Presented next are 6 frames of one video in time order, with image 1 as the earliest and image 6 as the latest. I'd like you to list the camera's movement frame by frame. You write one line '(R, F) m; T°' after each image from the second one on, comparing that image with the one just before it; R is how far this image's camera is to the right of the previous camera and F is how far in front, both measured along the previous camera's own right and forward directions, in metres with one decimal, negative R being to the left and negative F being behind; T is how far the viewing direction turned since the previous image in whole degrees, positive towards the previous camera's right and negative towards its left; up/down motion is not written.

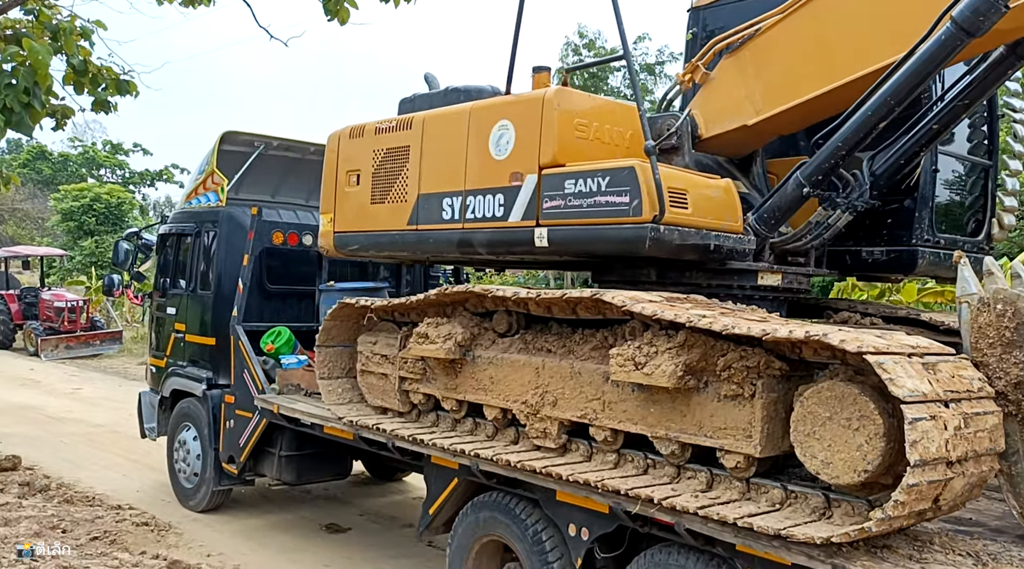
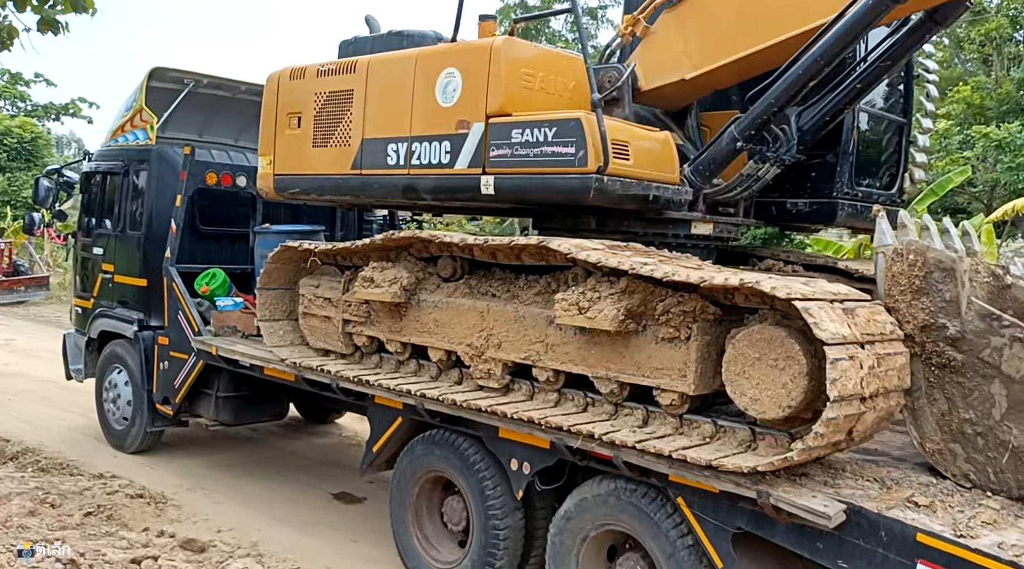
(-0.1, -0.1) m; +5°
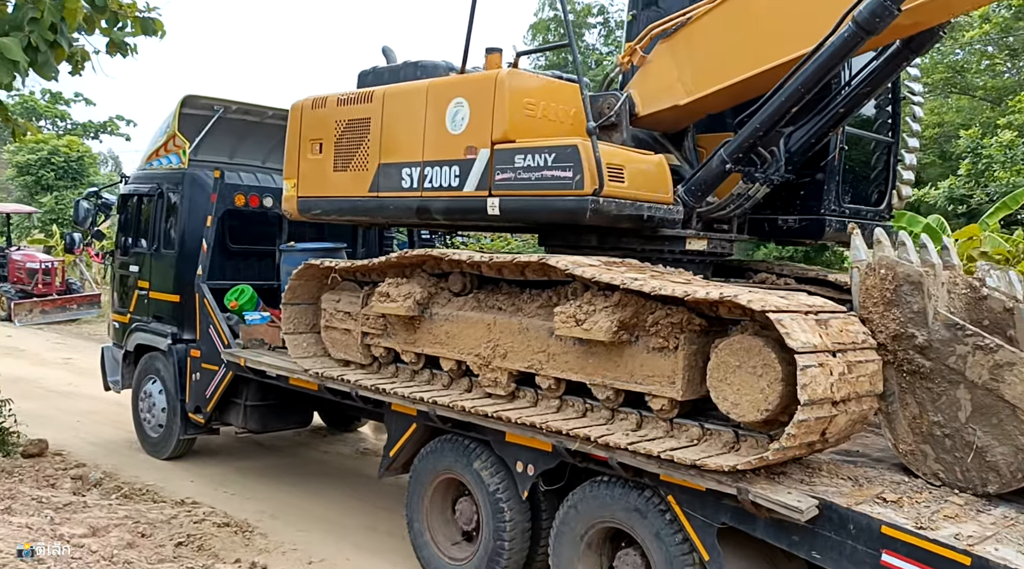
(+0.1, -0.3) m; -2°
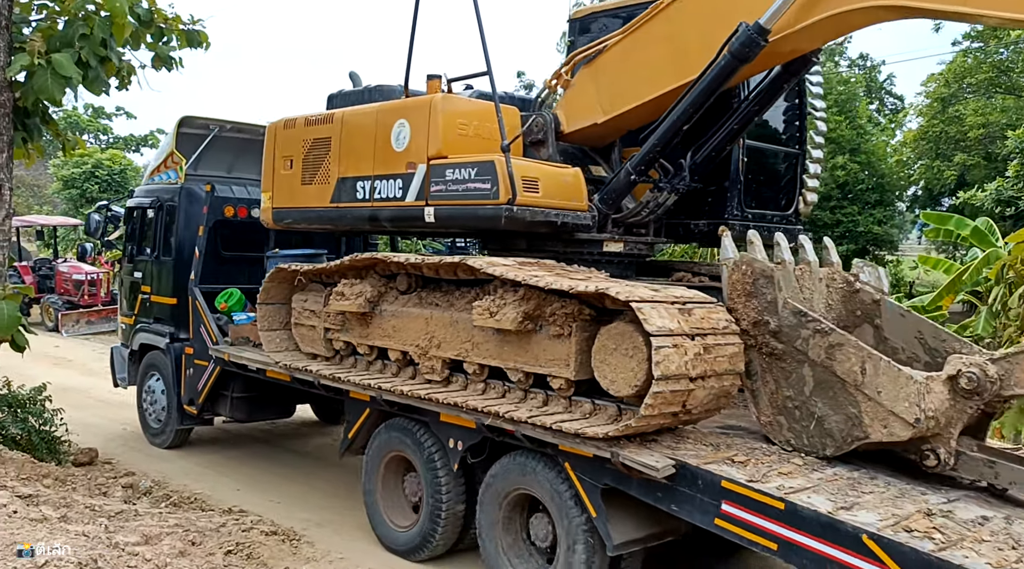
(+0.6, -0.6) m; -2°
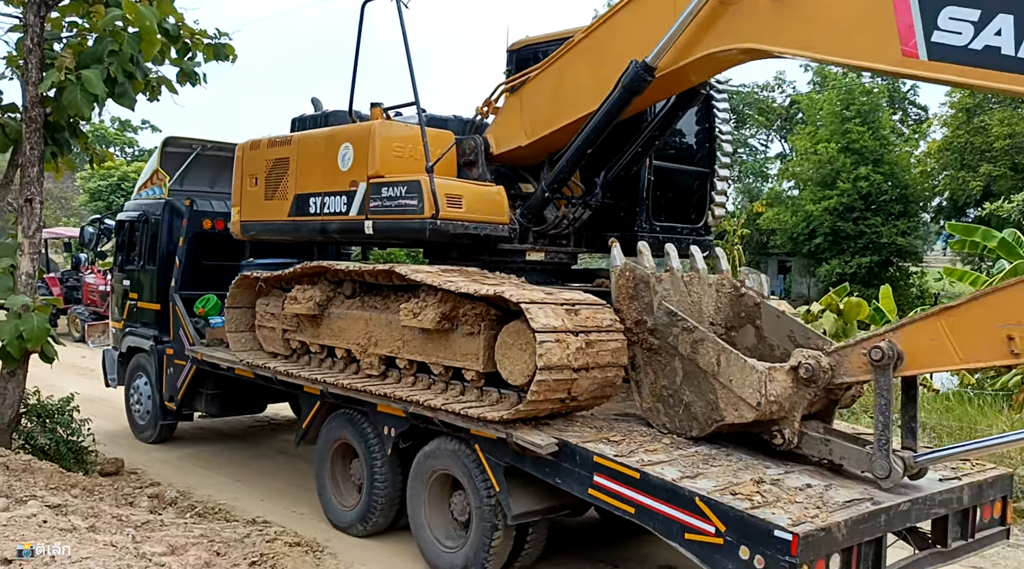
(+0.6, -0.7) m; -1°
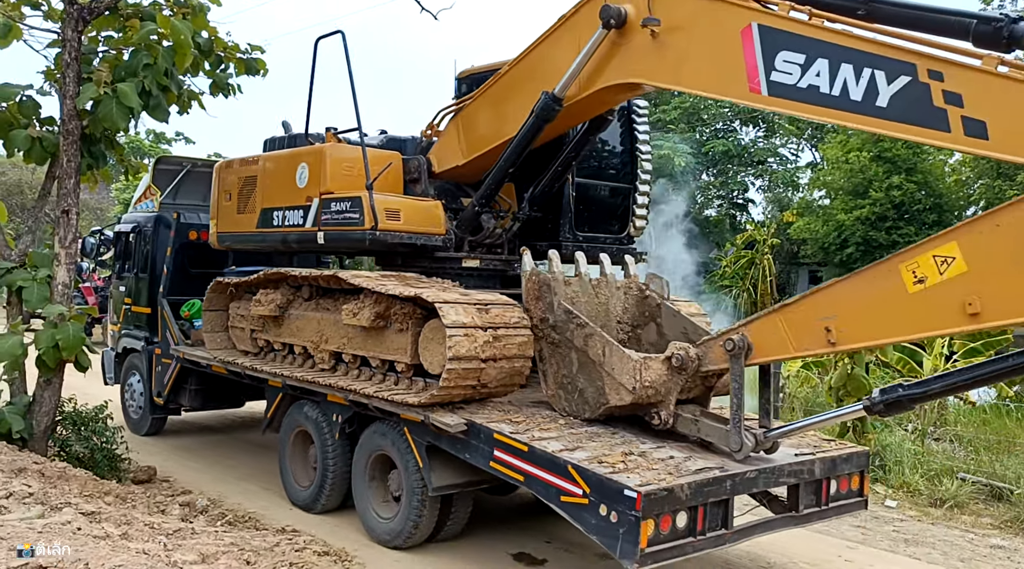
(+0.6, -0.8) m; -1°
